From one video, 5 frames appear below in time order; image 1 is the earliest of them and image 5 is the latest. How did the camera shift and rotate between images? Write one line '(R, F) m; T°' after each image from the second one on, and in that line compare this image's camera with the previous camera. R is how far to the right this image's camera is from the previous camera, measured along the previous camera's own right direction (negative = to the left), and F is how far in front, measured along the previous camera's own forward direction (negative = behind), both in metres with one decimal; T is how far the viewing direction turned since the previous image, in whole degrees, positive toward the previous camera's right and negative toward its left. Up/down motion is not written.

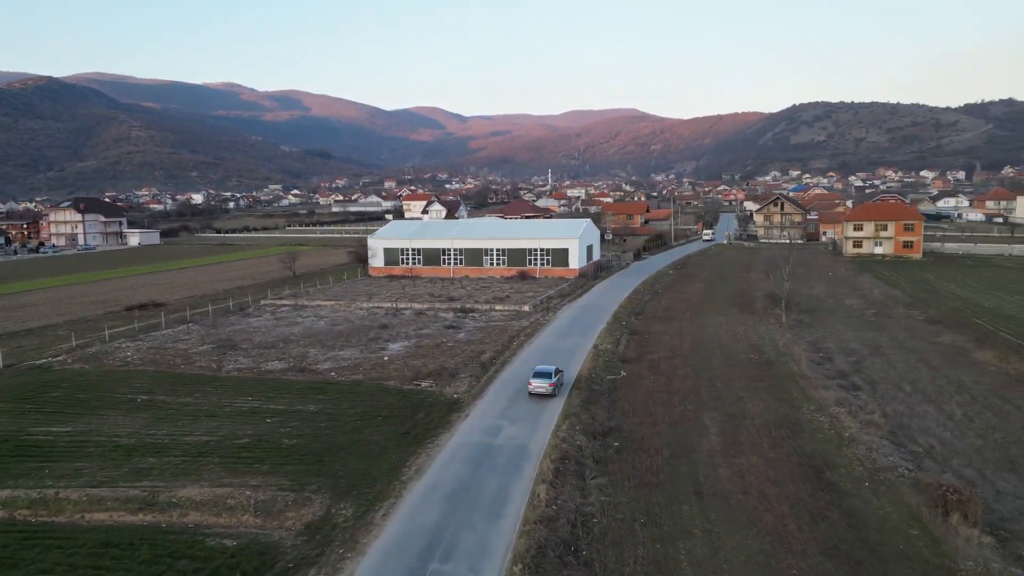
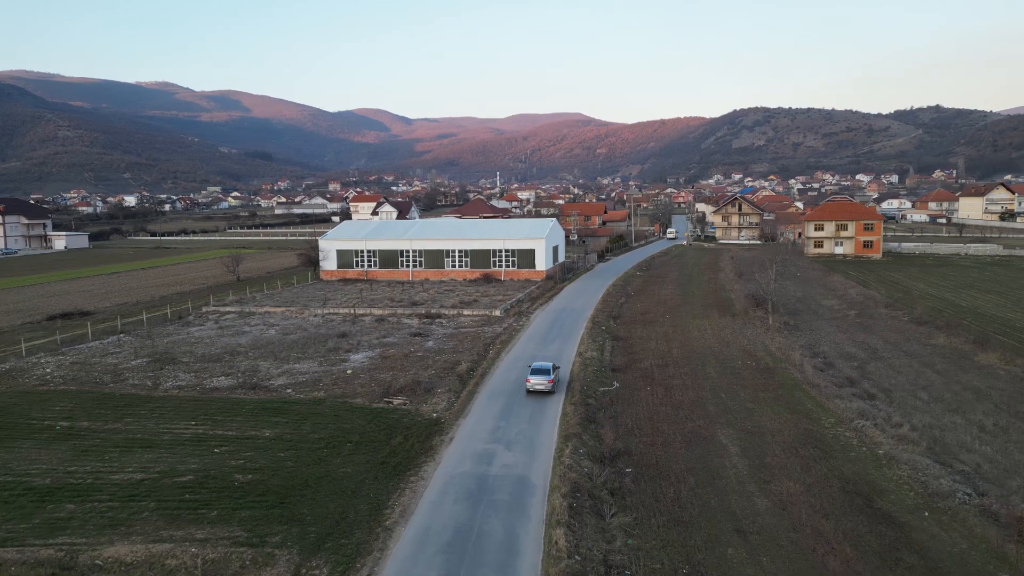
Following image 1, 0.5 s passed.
(-0.8, +2.1) m; +4°
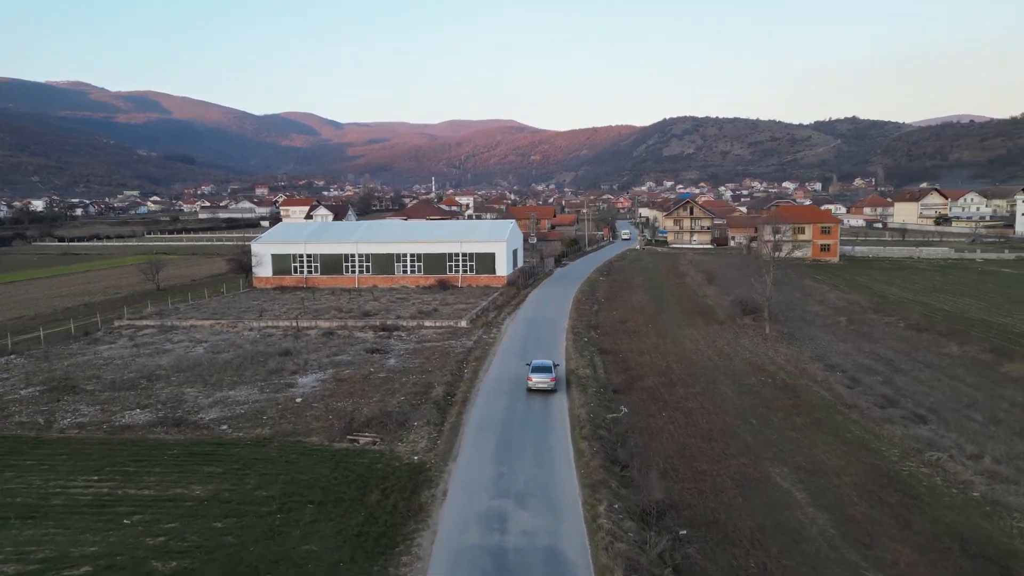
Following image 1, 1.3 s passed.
(-1.1, +3.1) m; +5°
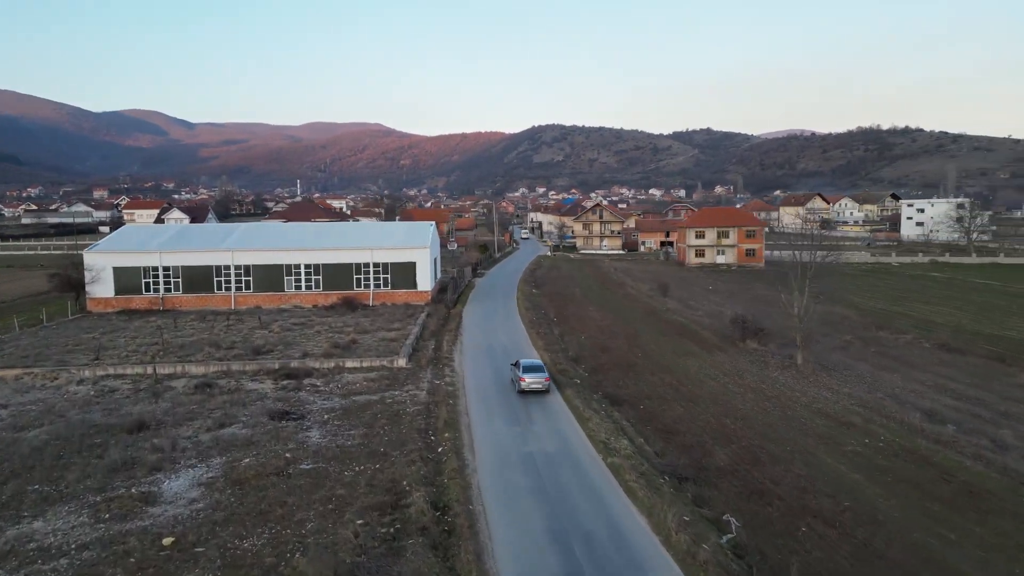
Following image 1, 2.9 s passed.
(-2.1, +6.5) m; +10°
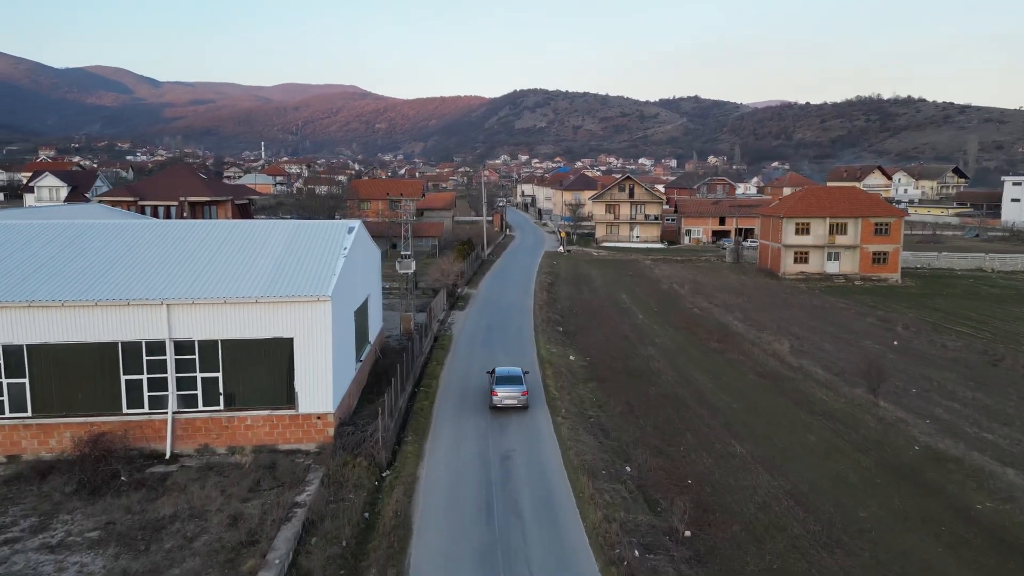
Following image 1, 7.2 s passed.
(-0.9, +17.1) m; +2°
